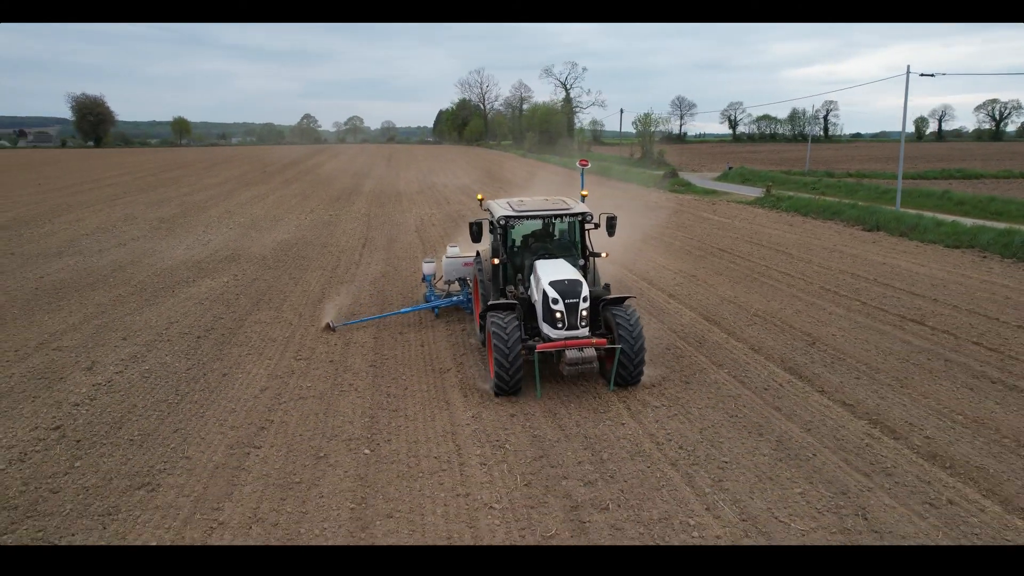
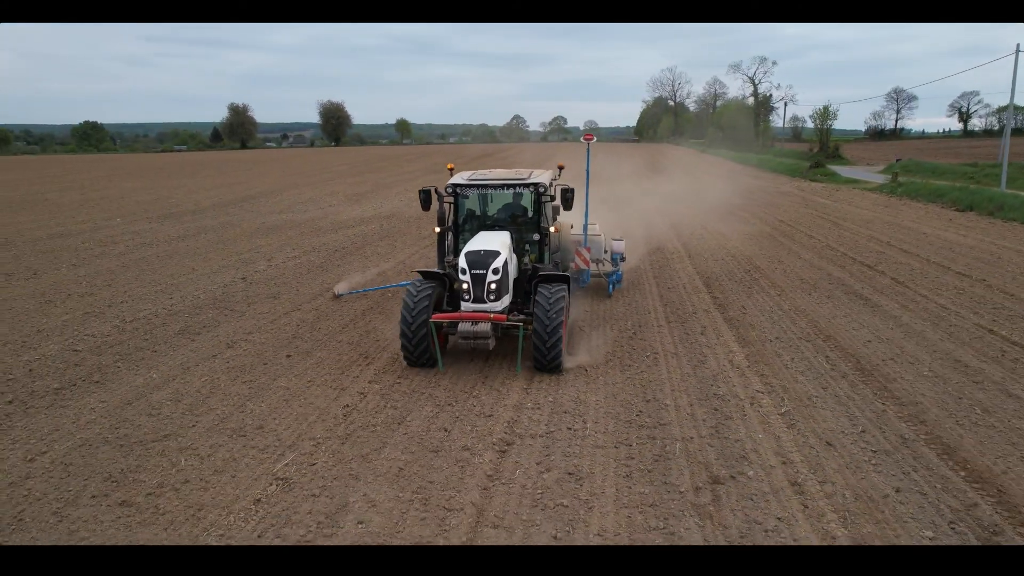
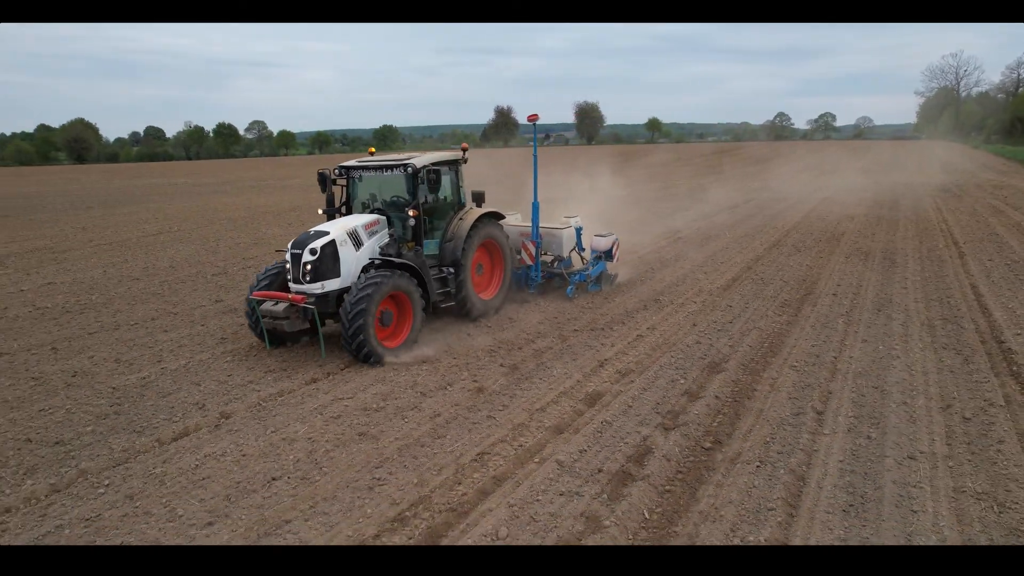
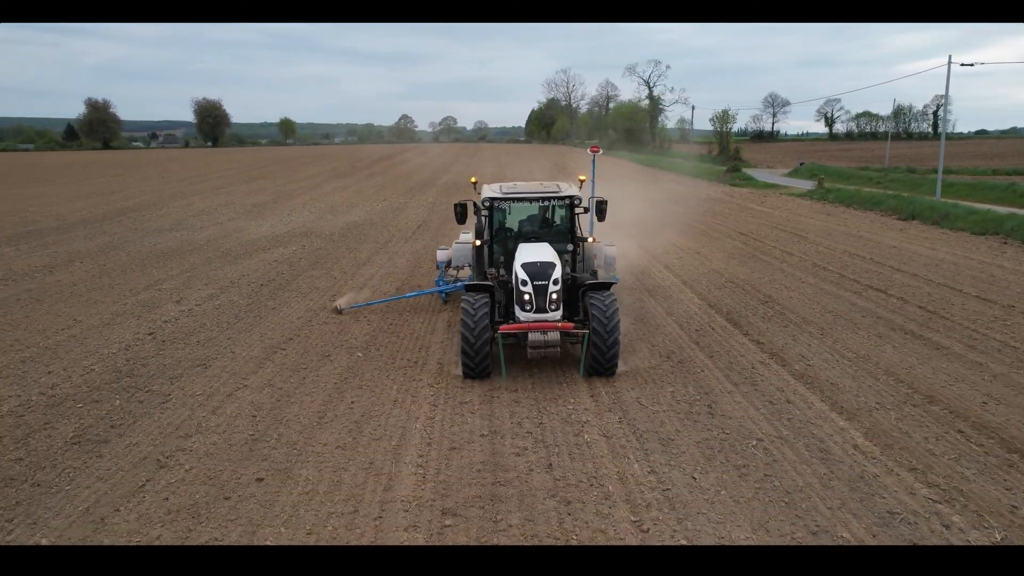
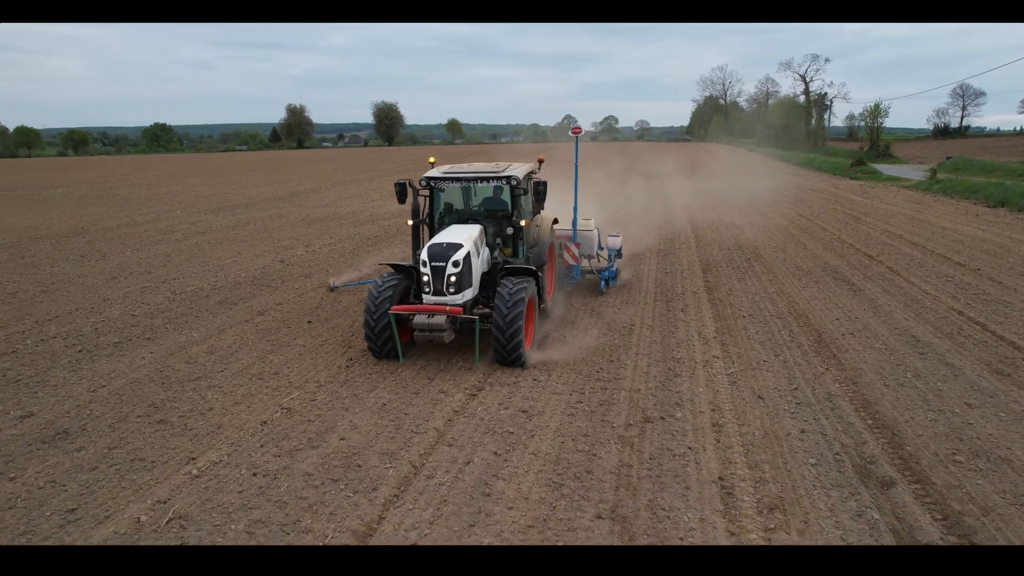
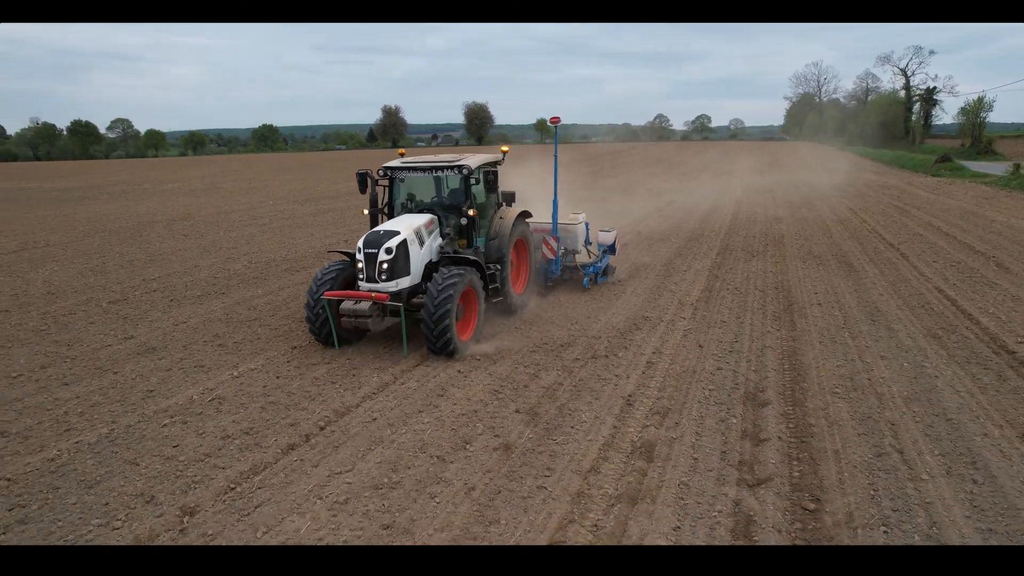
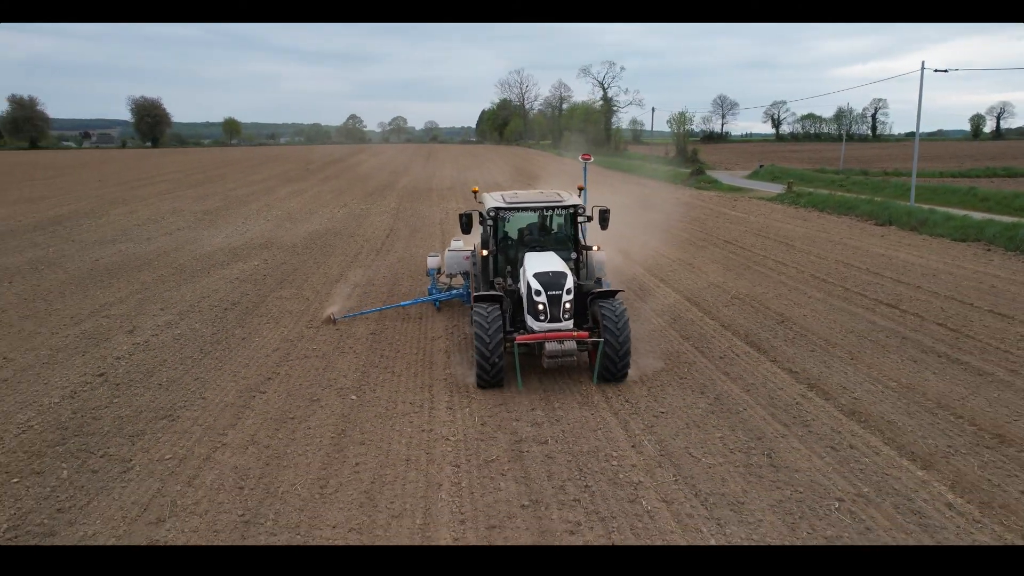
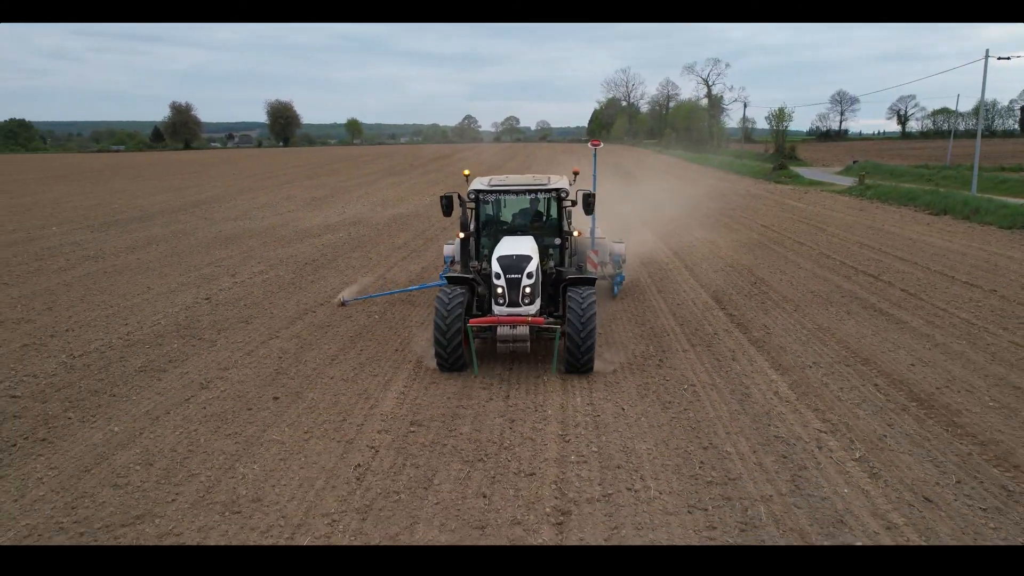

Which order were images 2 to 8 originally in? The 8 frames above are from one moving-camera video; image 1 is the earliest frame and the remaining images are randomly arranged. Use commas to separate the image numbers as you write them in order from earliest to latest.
7, 4, 8, 2, 5, 6, 3
